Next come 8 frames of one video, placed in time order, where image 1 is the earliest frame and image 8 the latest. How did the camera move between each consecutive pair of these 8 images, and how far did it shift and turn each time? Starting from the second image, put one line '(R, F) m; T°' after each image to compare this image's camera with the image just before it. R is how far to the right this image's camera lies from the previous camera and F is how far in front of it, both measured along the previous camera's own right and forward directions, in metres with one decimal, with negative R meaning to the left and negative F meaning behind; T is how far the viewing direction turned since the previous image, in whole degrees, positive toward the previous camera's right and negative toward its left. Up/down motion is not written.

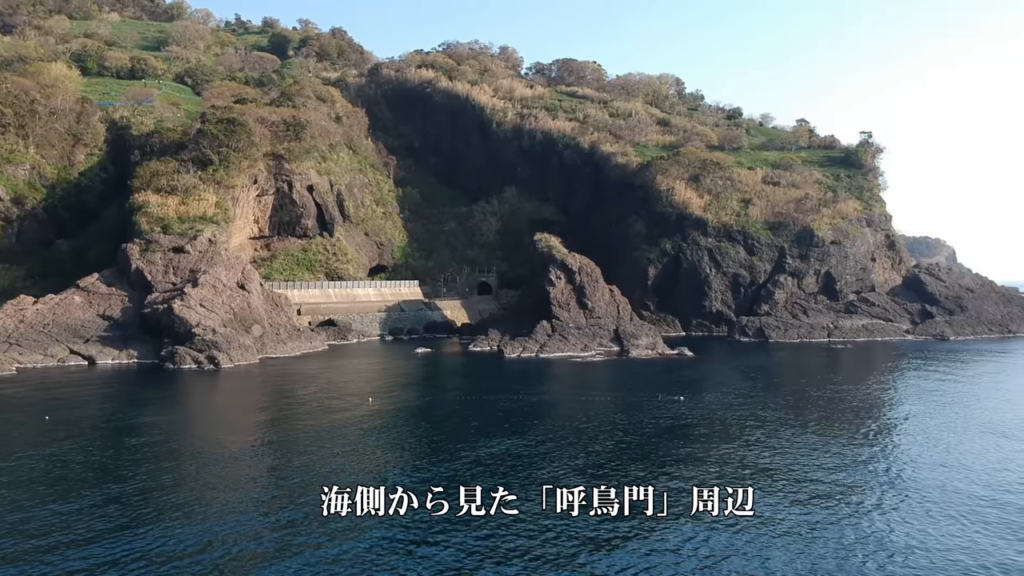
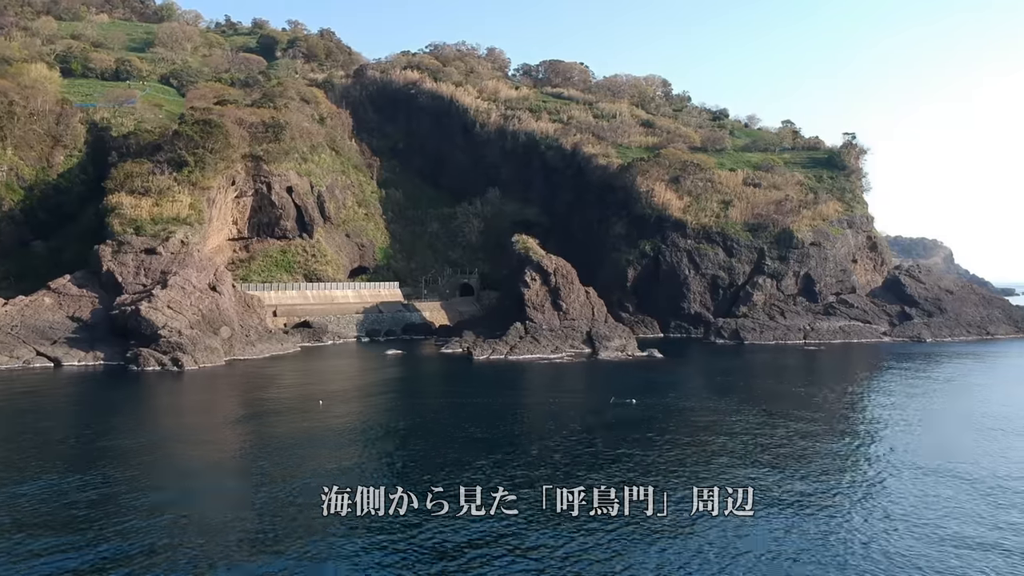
(+2.2, +0.1) m; 0°
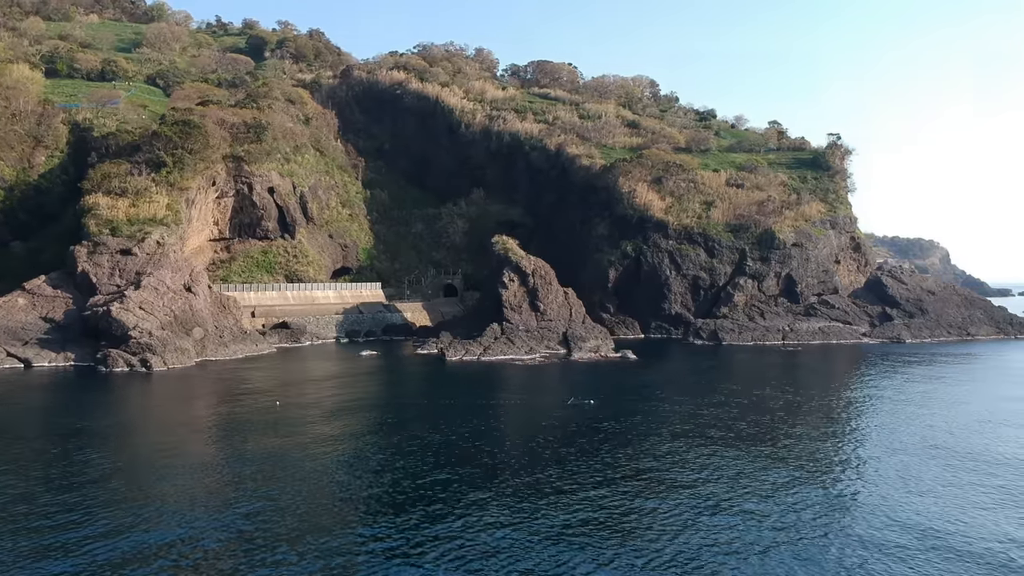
(+1.9, +0.1) m; 0°
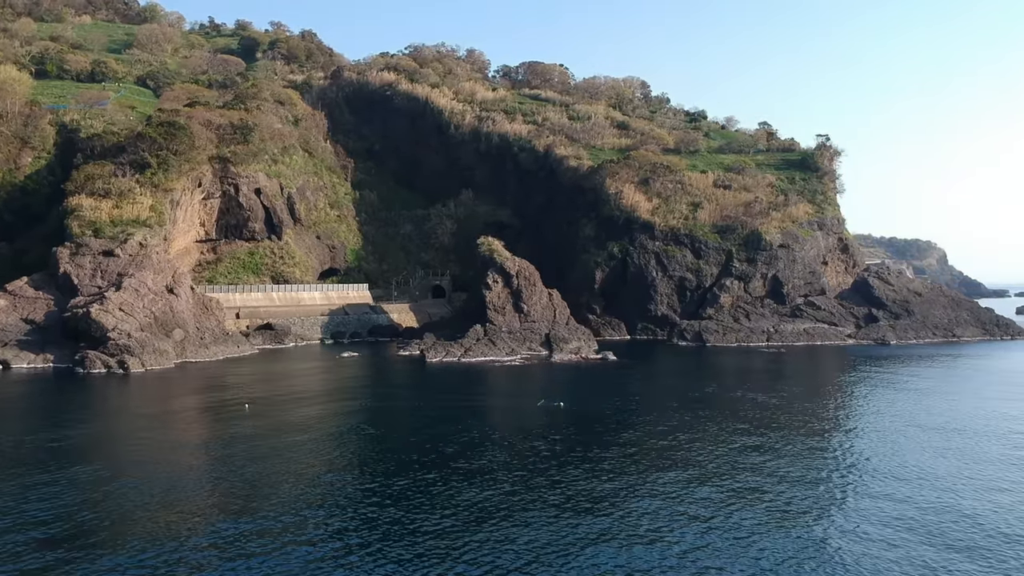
(+1.3, 0.0) m; 0°
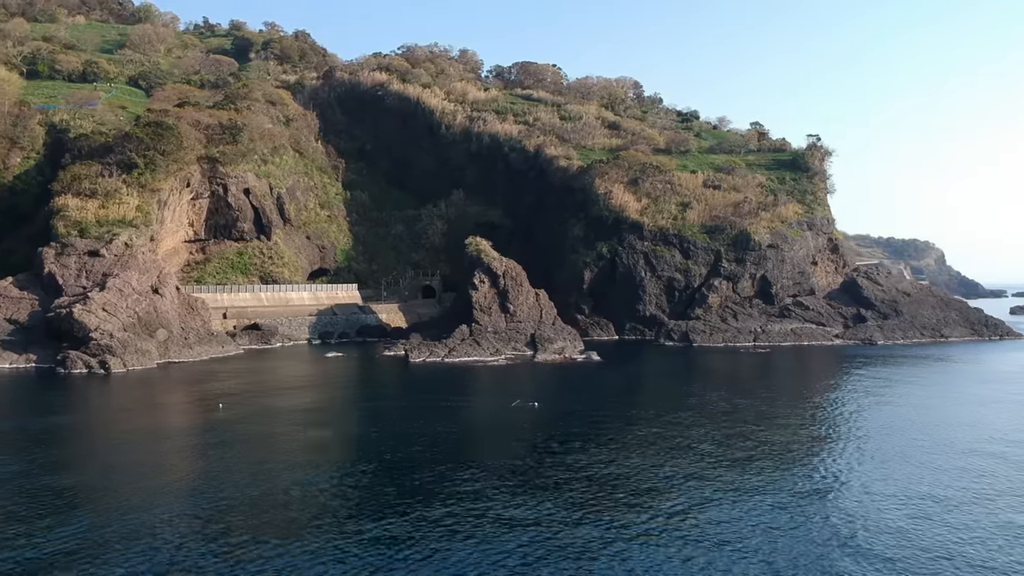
(+1.2, 0.0) m; 0°
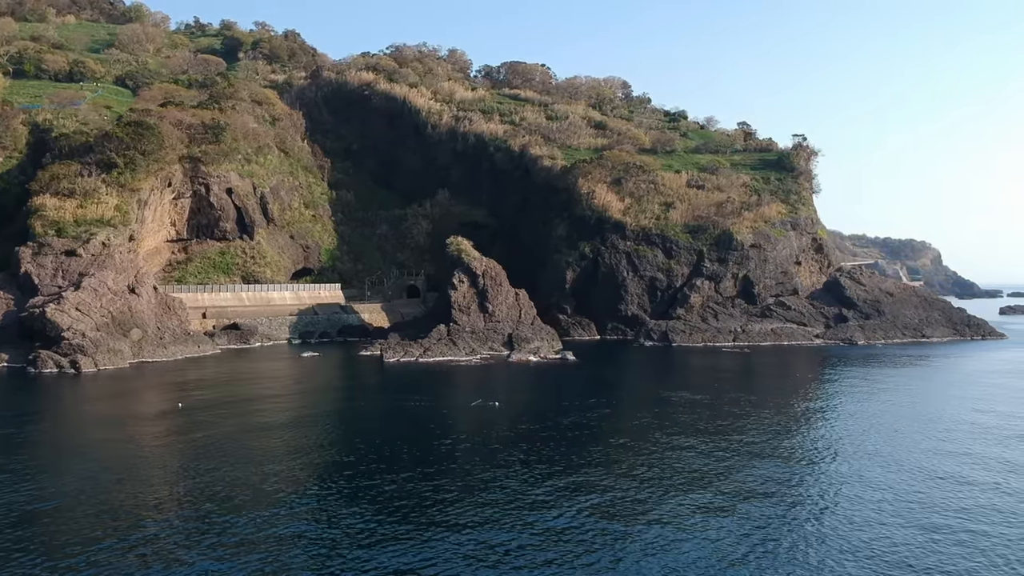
(+1.7, 0.0) m; 0°
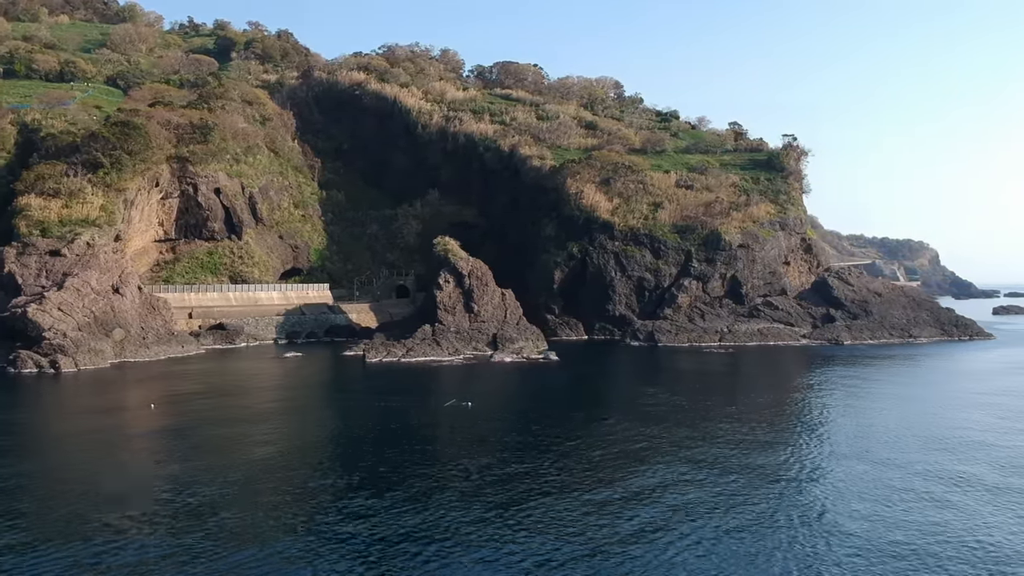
(+1.2, 0.0) m; 0°
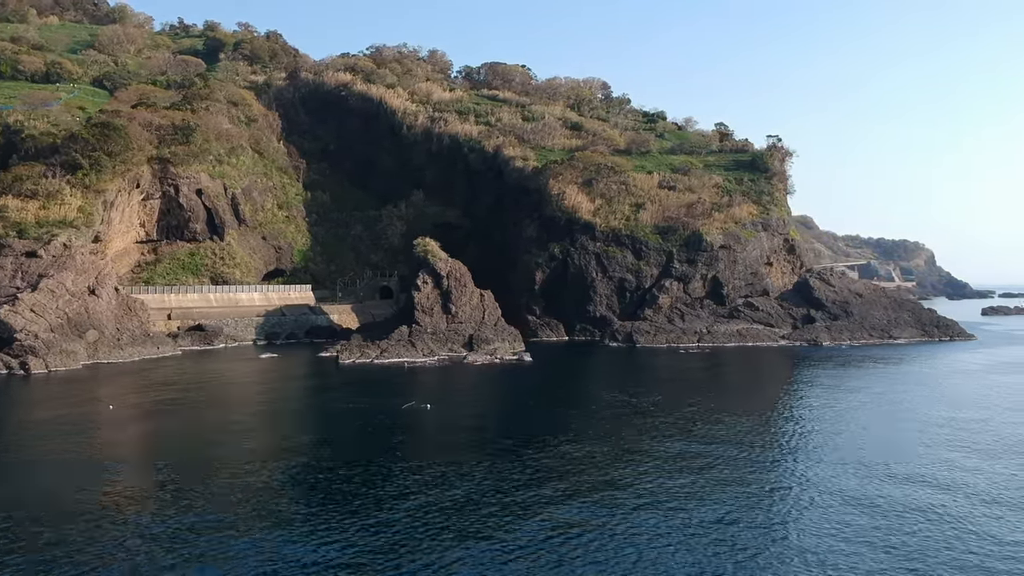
(+1.8, 0.0) m; 0°
